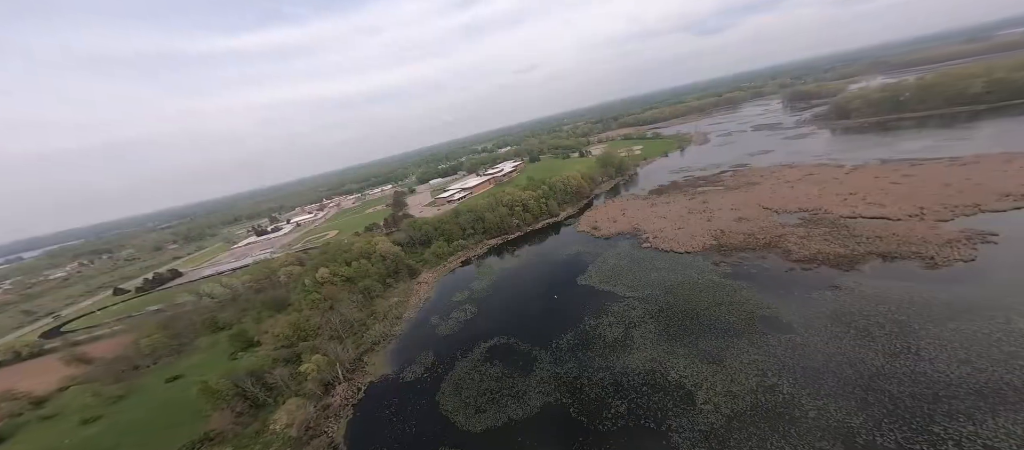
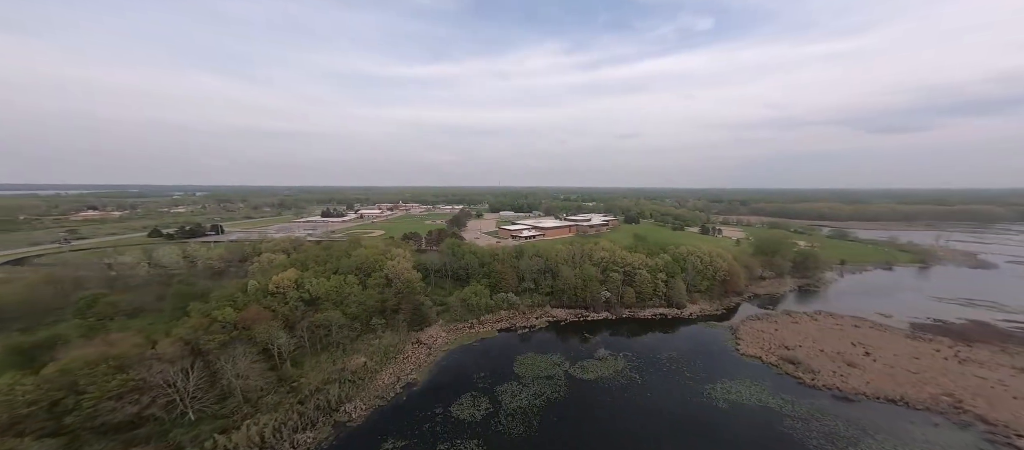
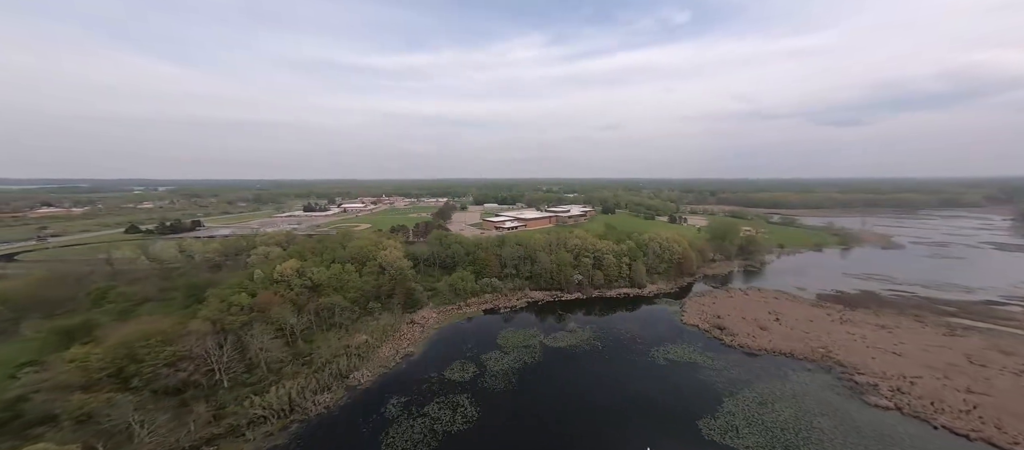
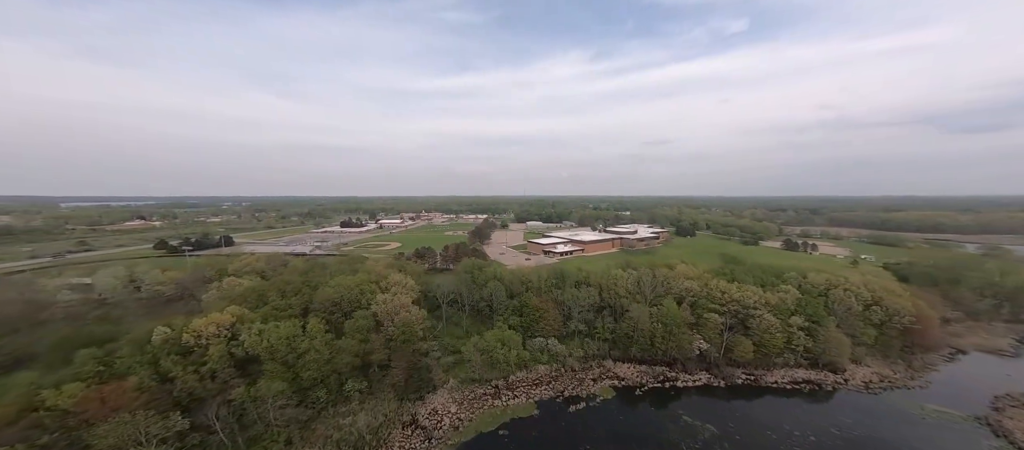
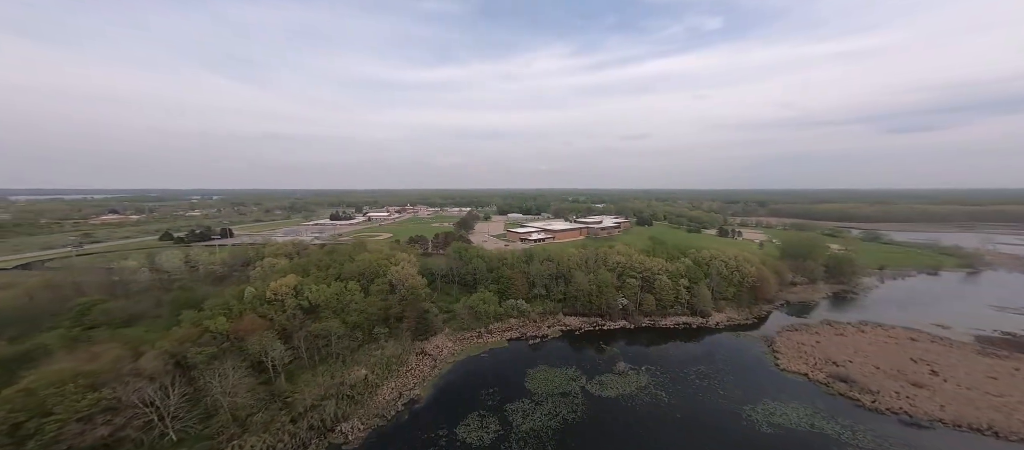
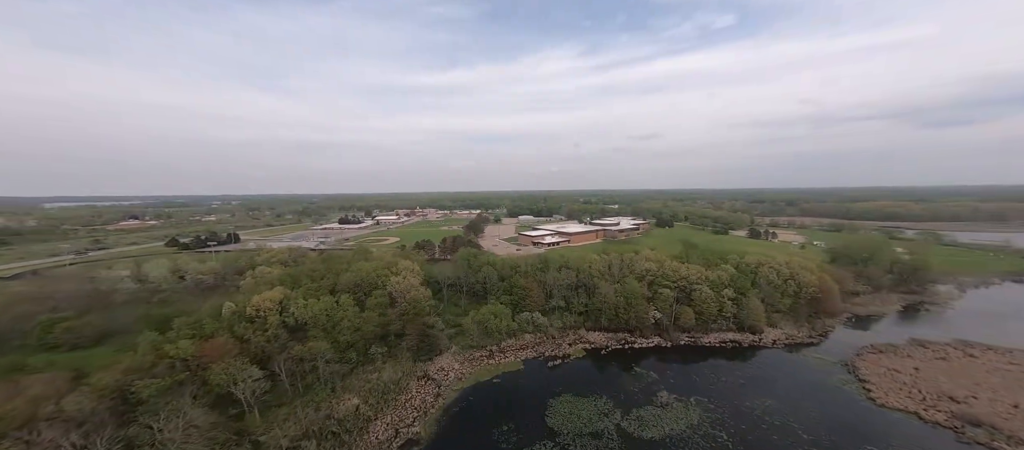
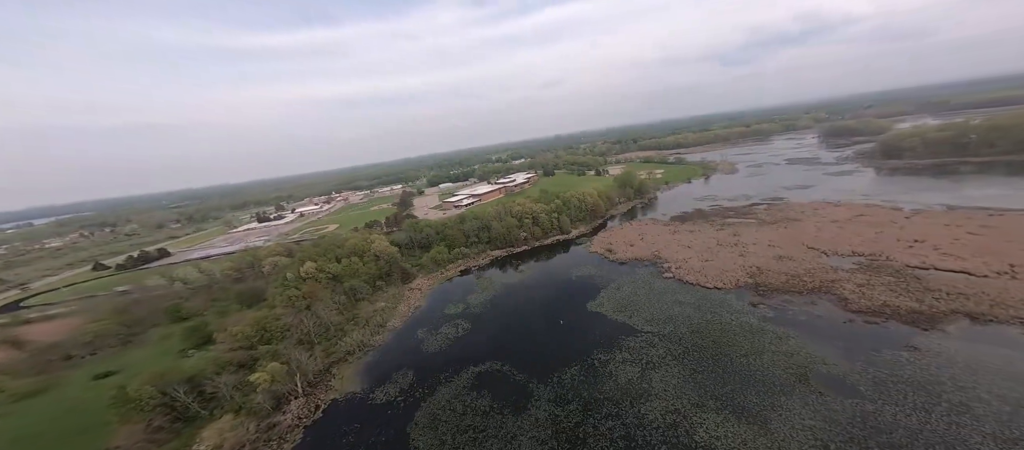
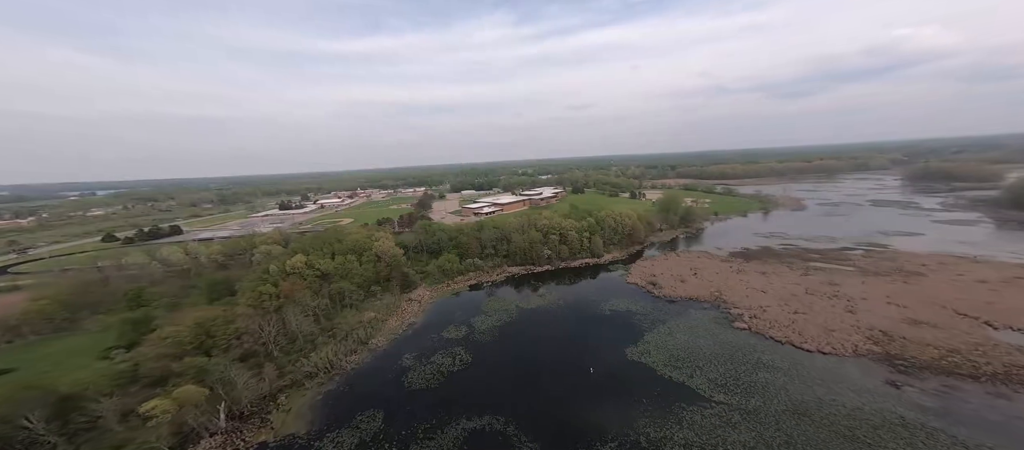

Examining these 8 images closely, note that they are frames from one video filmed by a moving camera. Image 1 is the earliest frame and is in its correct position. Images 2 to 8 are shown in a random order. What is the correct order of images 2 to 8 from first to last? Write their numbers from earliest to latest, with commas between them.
7, 8, 3, 2, 5, 6, 4
